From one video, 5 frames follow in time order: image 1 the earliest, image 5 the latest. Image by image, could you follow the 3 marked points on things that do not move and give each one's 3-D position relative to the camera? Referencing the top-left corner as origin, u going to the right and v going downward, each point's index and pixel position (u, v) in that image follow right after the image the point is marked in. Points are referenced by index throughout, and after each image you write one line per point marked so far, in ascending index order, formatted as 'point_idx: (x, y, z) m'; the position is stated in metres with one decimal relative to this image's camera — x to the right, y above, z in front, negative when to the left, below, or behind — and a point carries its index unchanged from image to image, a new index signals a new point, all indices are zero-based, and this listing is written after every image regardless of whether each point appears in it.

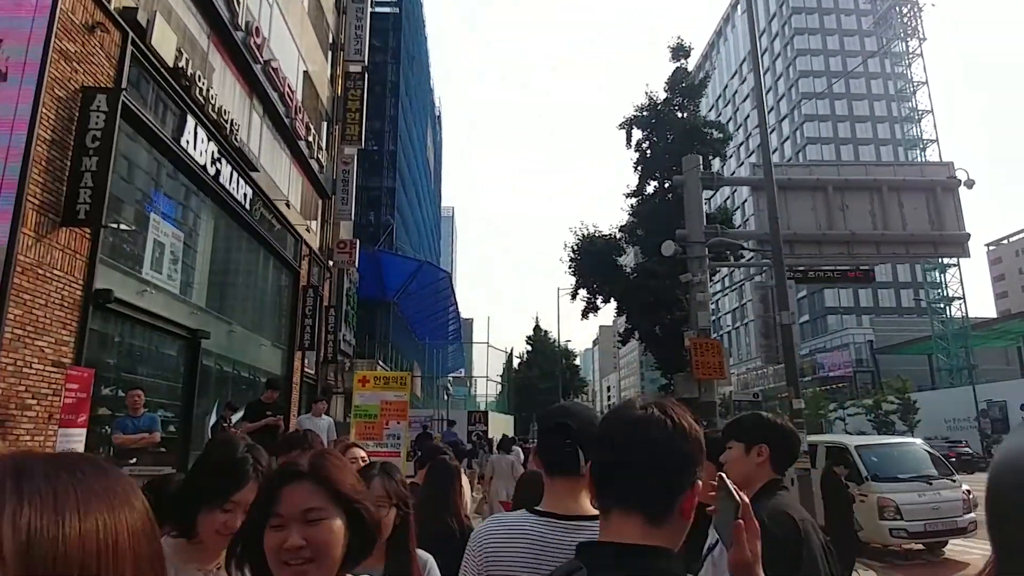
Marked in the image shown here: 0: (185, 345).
0: (-6.3, -1.0, +12.5) m
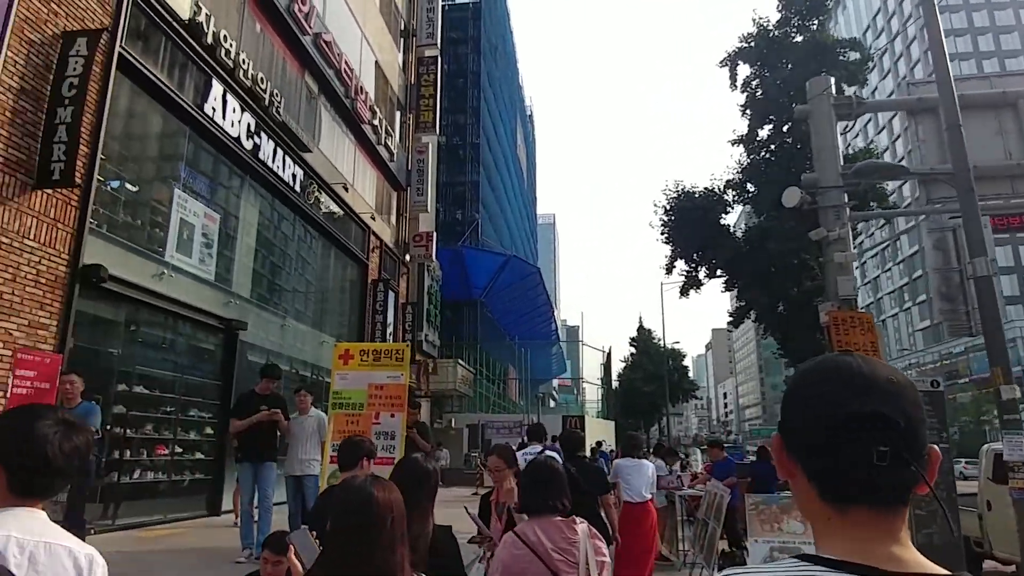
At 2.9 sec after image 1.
0: (-5.0, -0.8, +11.3) m
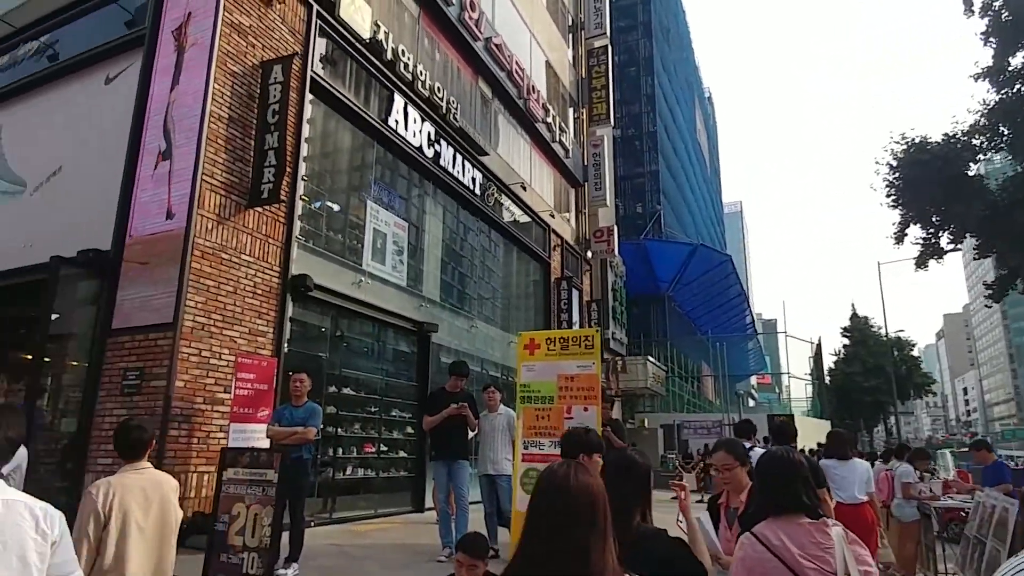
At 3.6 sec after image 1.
0: (-1.7, -0.9, +11.7) m
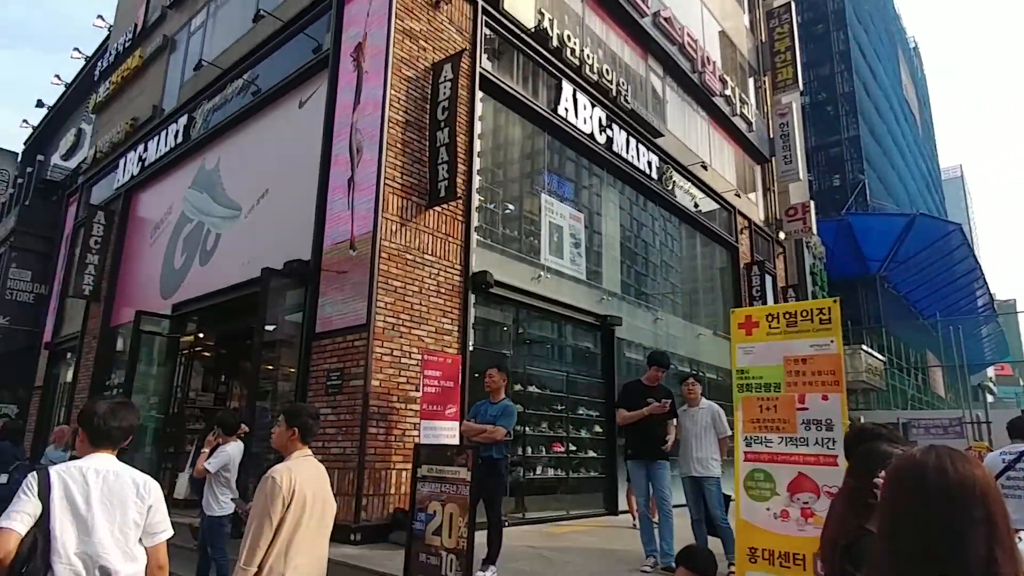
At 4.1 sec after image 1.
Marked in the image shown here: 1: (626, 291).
0: (+1.5, -0.8, +11.2) m
1: (+2.0, 0.0, +11.9) m
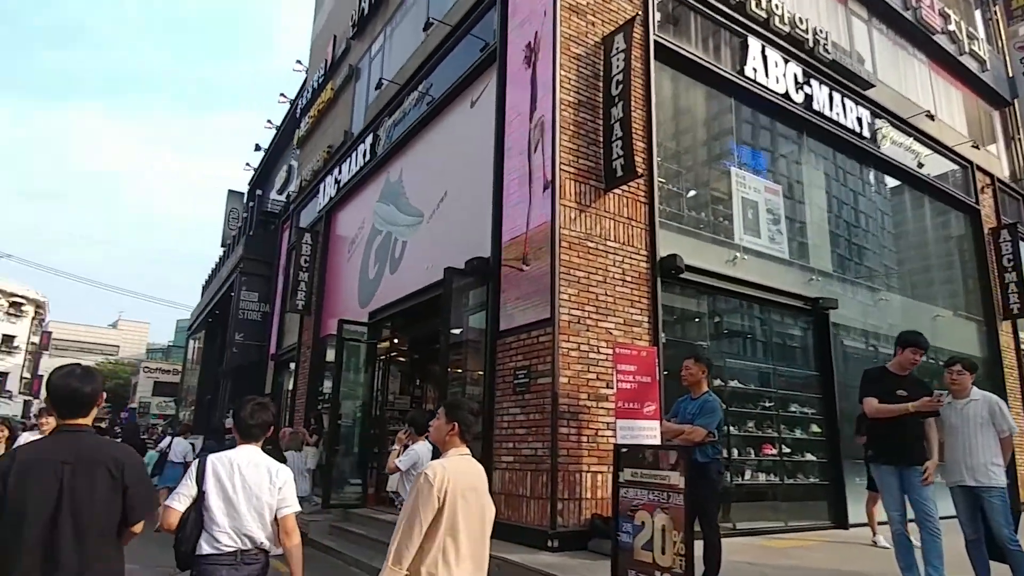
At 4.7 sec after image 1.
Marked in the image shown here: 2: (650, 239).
0: (+4.5, -0.5, +9.8) m
1: (+5.1, +0.3, +10.3) m
2: (+1.7, +0.6, +8.1) m
